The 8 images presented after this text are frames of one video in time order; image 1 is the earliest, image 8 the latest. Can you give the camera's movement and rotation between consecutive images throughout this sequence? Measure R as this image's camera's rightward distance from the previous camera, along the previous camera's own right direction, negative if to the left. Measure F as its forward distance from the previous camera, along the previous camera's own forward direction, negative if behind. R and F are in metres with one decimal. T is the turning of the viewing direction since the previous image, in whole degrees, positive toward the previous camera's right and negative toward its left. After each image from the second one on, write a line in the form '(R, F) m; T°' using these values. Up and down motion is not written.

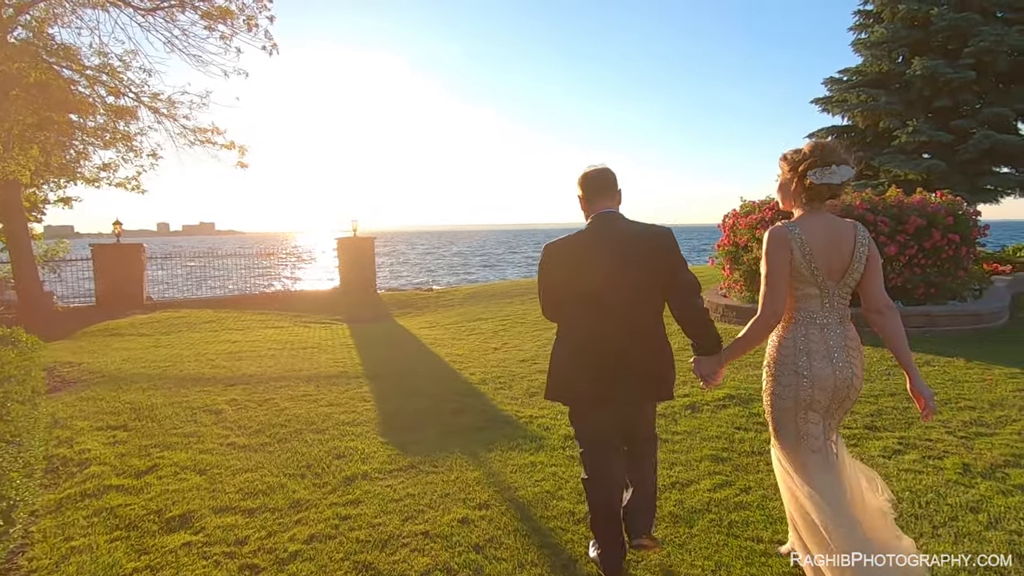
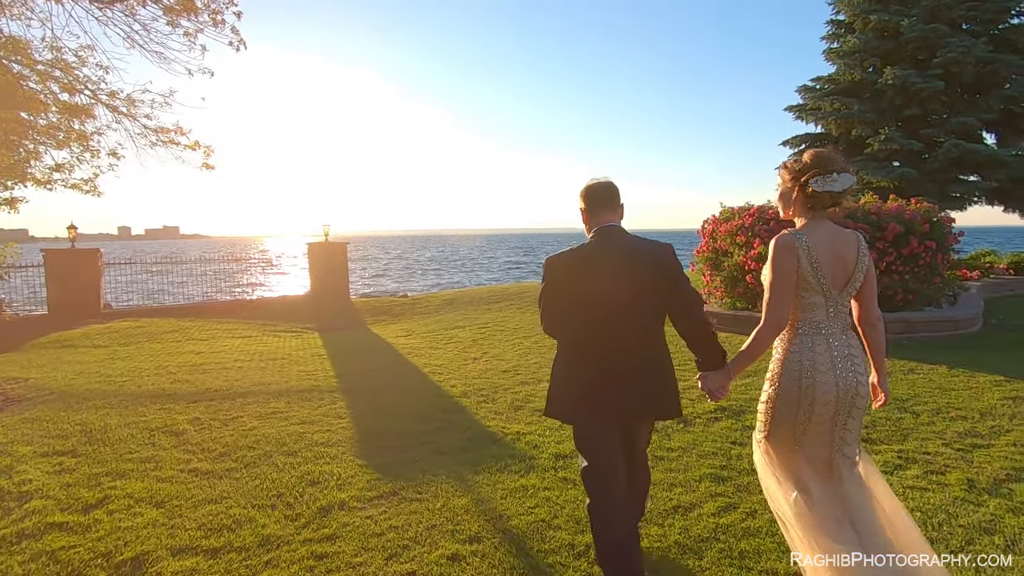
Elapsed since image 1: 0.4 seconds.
(-0.1, +0.3) m; +3°
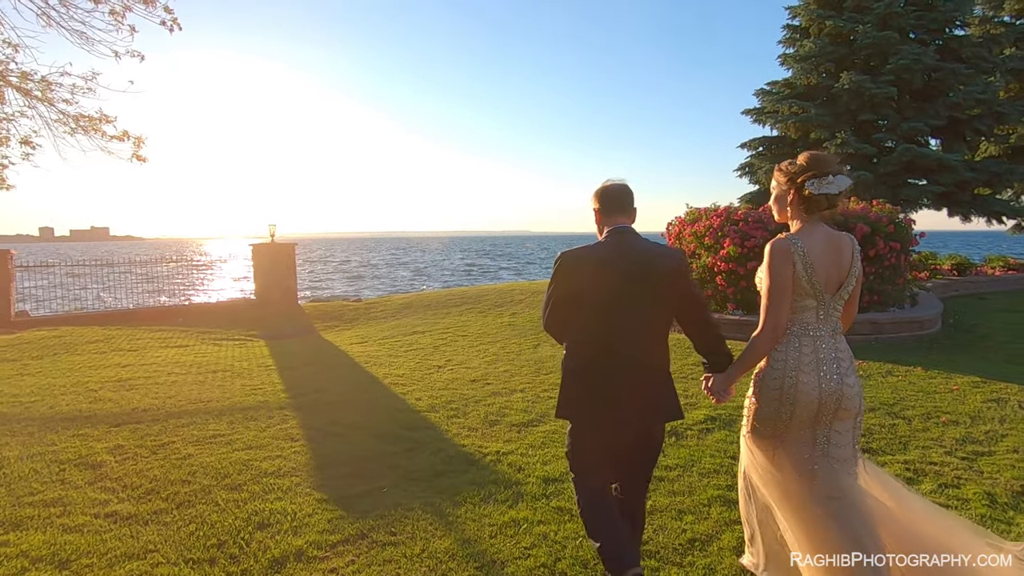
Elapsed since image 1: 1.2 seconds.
(-0.2, +0.5) m; +5°
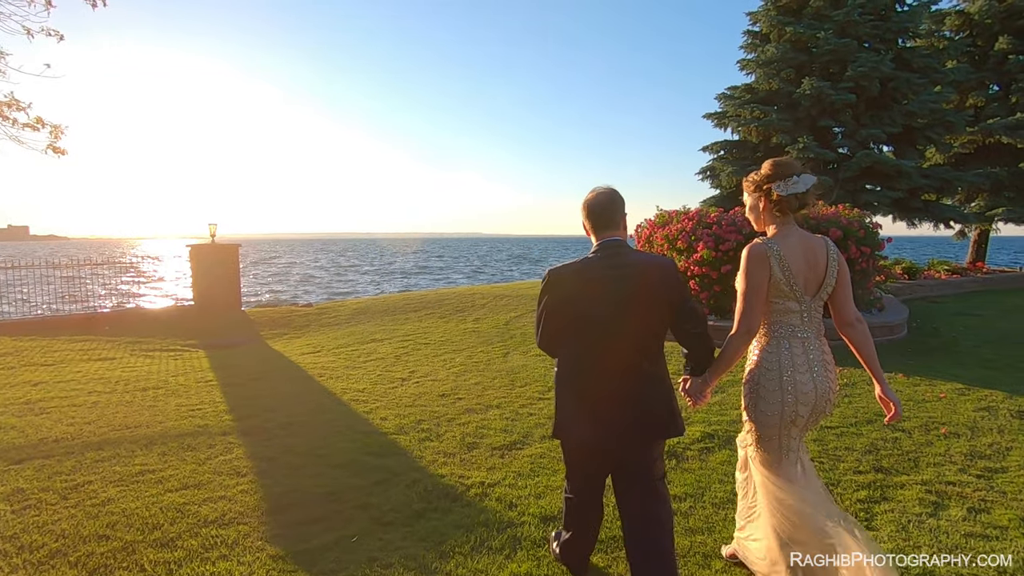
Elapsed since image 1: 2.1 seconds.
(-0.2, +0.5) m; +5°
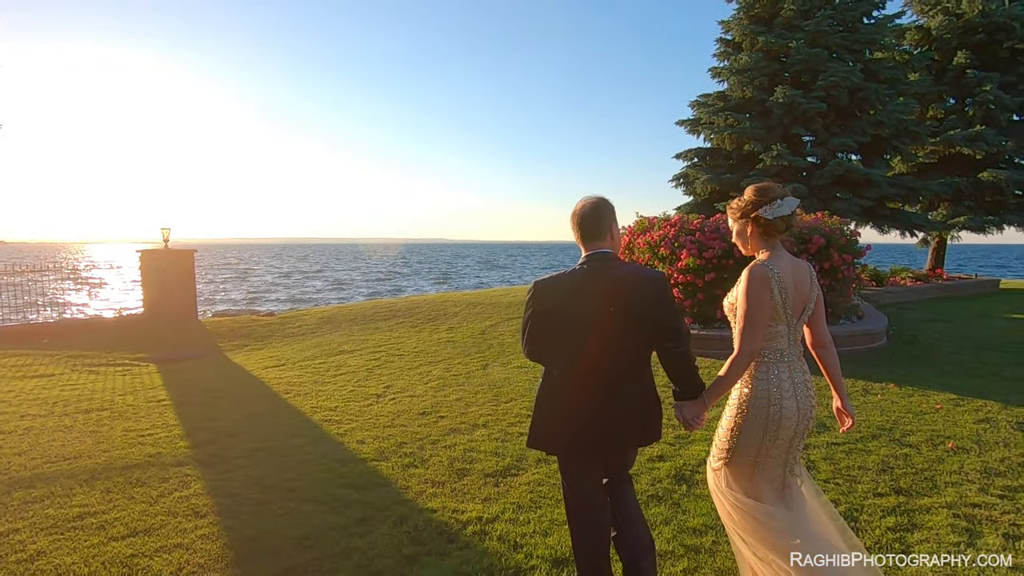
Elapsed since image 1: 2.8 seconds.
(-0.2, +0.4) m; +4°
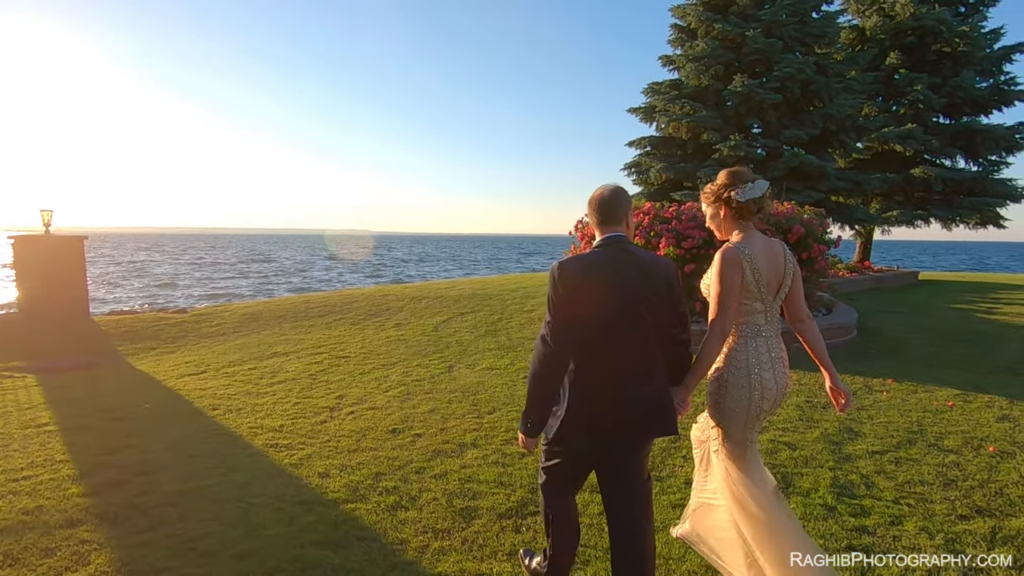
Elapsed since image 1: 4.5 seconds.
(-0.6, +0.9) m; +8°
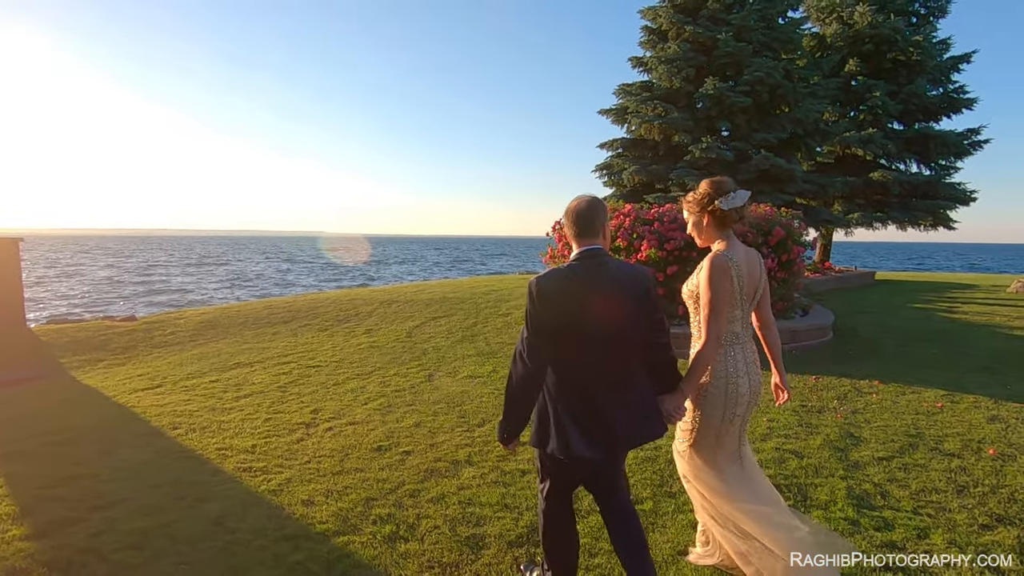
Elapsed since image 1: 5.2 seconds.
(-0.3, +0.3) m; +4°
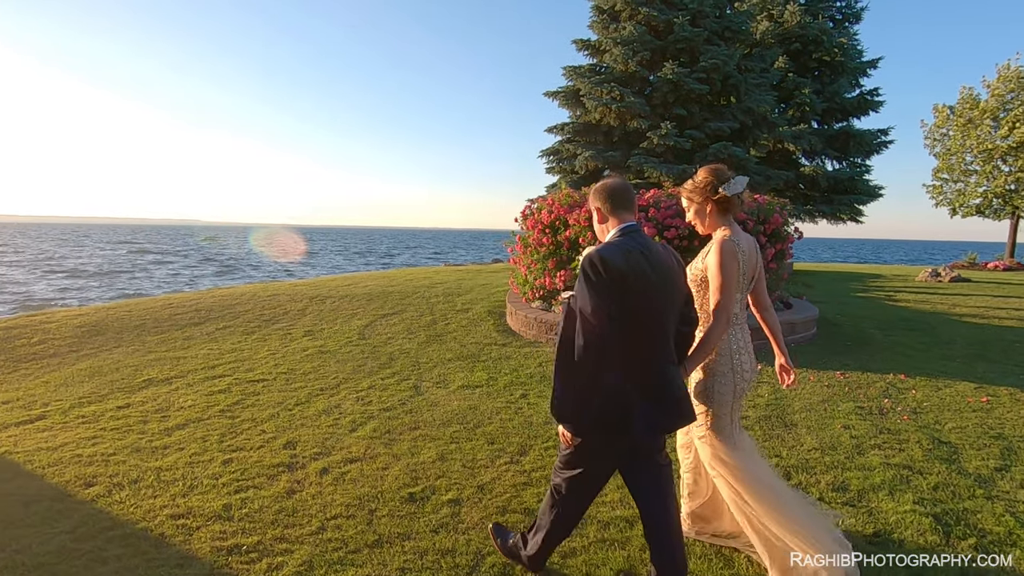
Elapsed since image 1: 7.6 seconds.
(-1.1, +1.1) m; +11°
